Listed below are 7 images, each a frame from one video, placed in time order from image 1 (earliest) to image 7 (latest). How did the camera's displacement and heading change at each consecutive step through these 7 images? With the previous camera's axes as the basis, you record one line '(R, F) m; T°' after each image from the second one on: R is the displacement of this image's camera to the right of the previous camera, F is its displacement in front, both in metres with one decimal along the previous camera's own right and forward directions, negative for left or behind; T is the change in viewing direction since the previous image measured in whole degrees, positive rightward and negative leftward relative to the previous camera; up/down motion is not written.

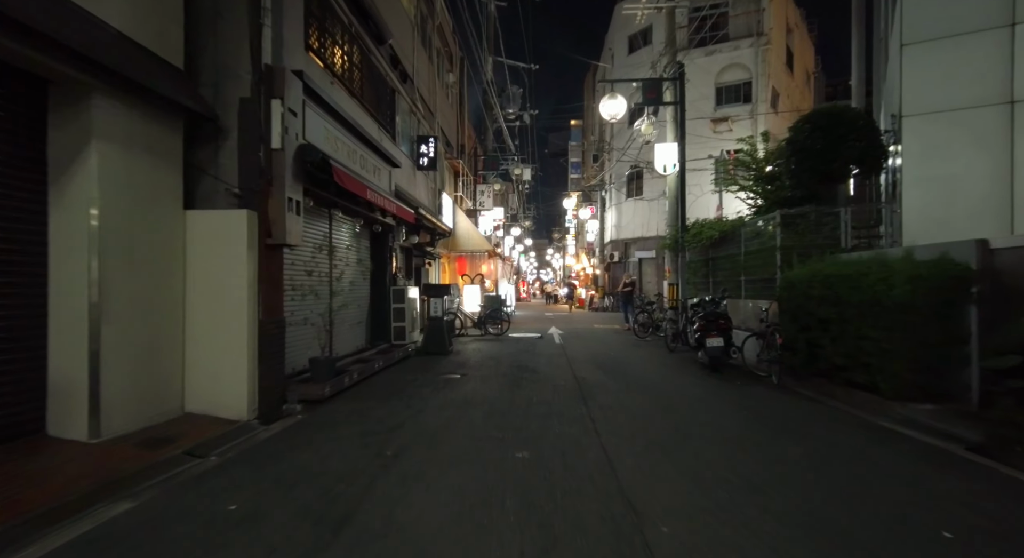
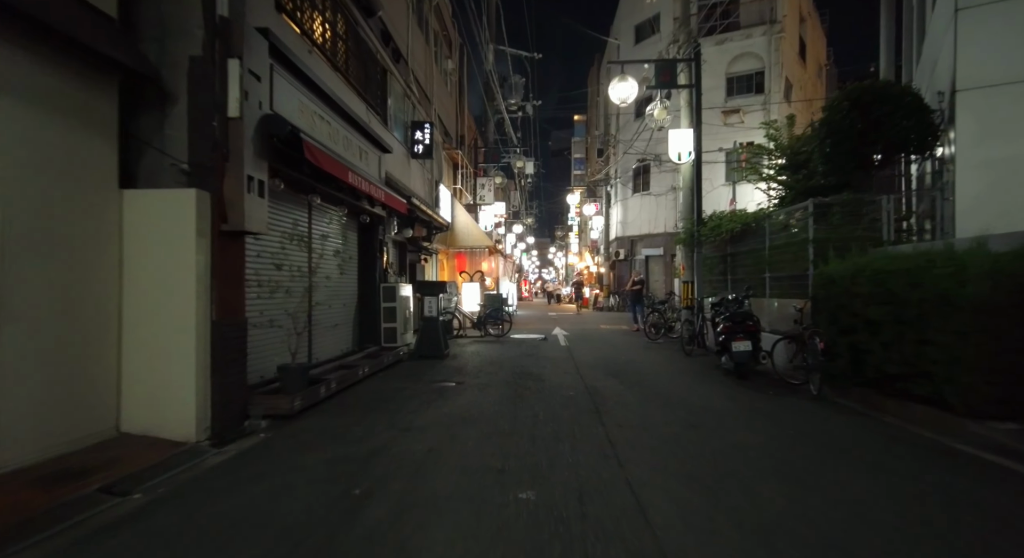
(0.0, +1.1) m; 0°
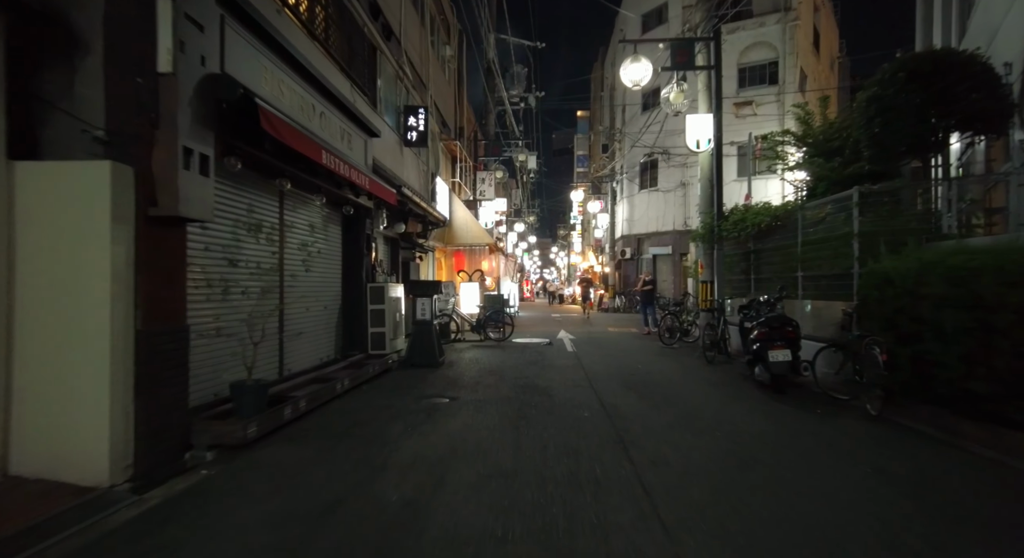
(0.0, +1.2) m; 0°
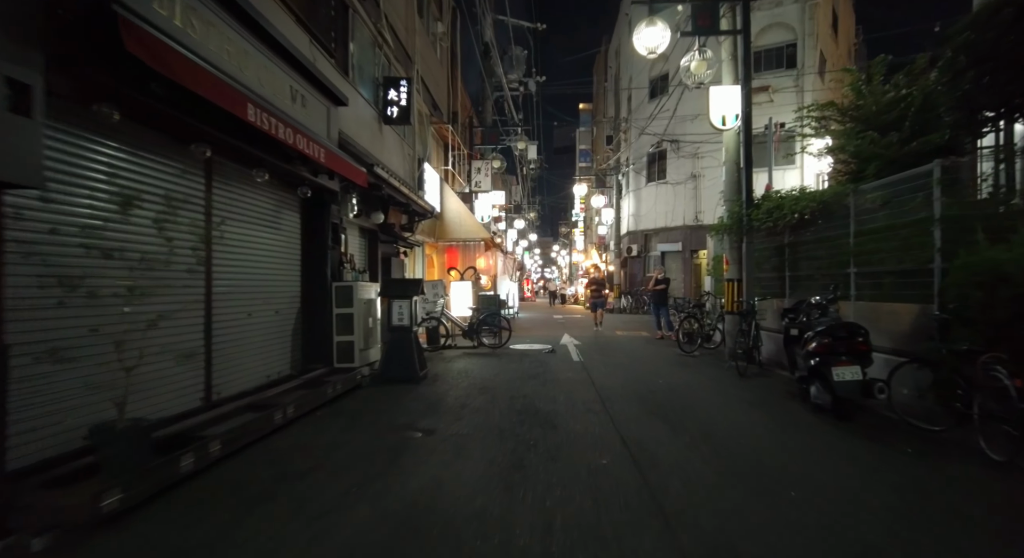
(+0.1, +1.8) m; 0°
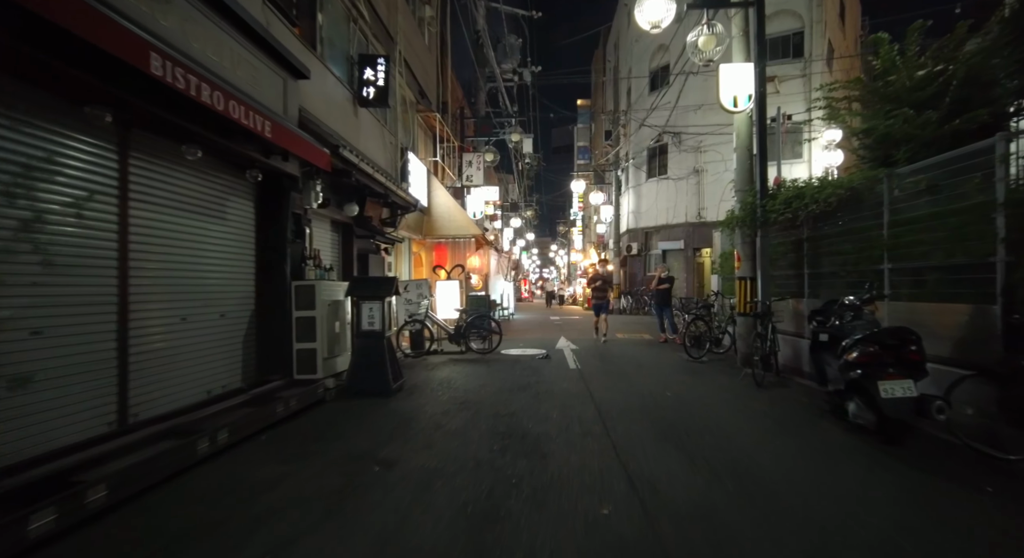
(+0.2, +1.1) m; 0°
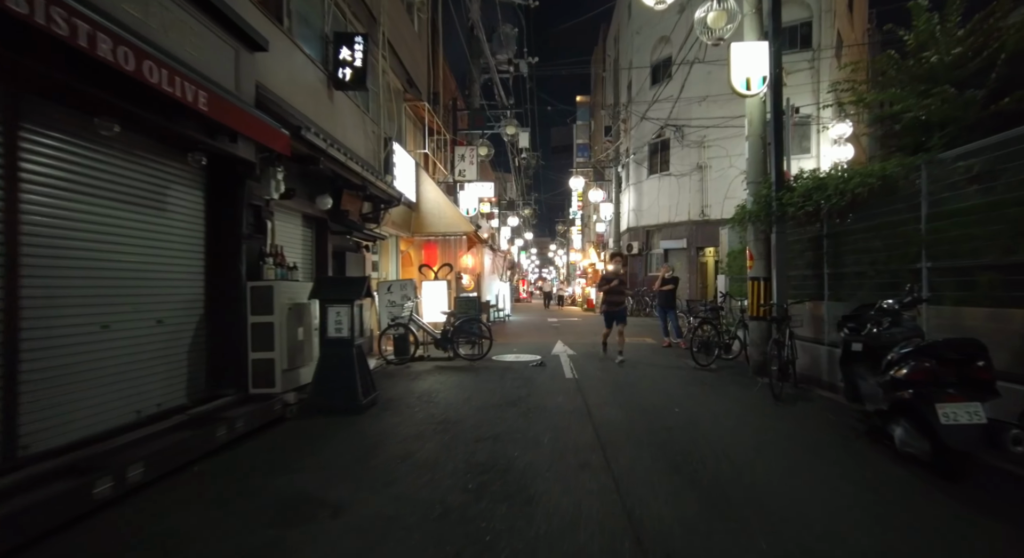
(+0.2, +0.9) m; 0°
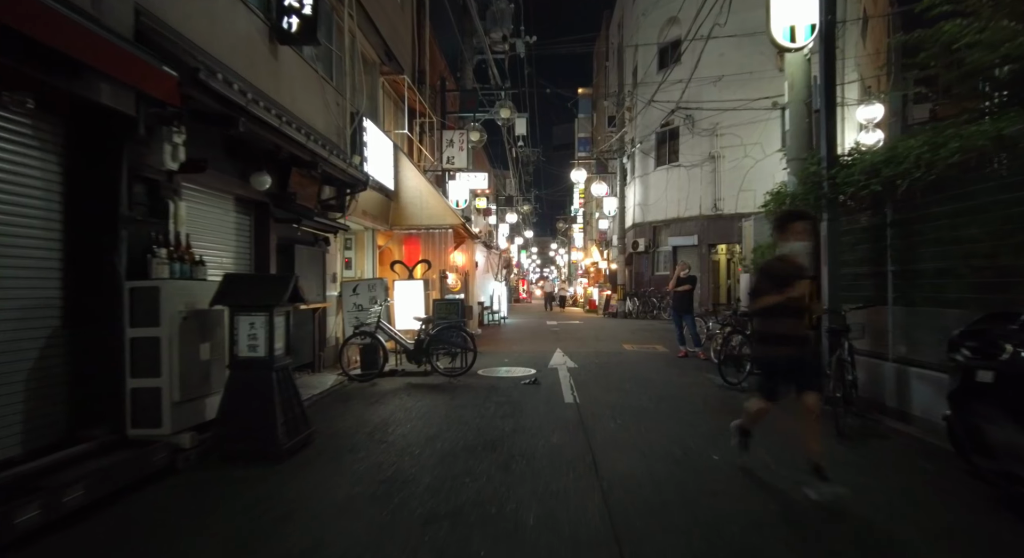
(+0.2, +1.9) m; 0°
